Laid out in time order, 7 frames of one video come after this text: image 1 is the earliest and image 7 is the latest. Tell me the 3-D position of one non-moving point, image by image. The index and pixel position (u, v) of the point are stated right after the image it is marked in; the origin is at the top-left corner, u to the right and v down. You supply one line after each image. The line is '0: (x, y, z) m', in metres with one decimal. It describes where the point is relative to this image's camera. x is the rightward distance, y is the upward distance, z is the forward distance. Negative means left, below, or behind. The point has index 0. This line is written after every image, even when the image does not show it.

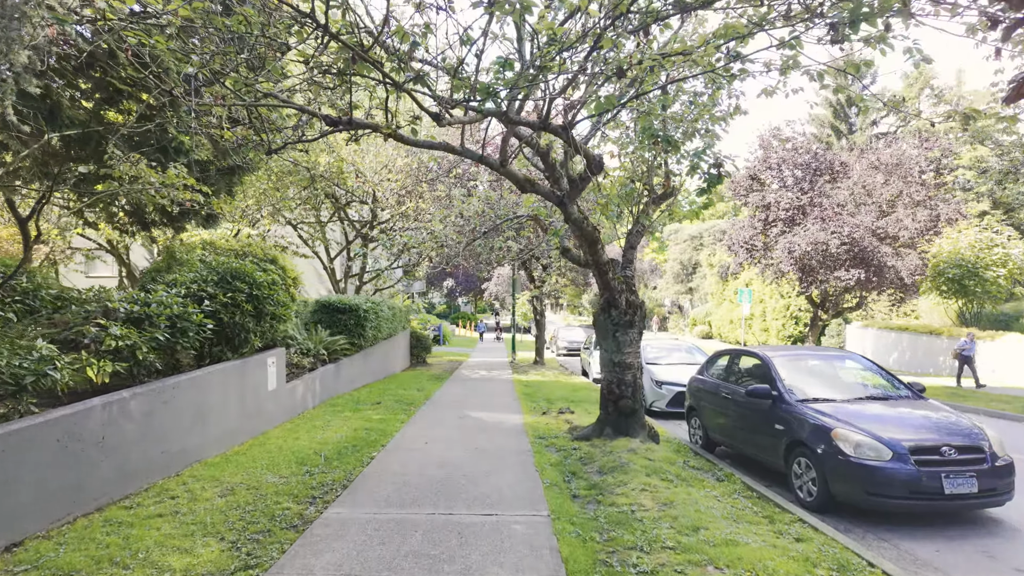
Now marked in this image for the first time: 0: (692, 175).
0: (+2.5, +1.5, +8.0) m
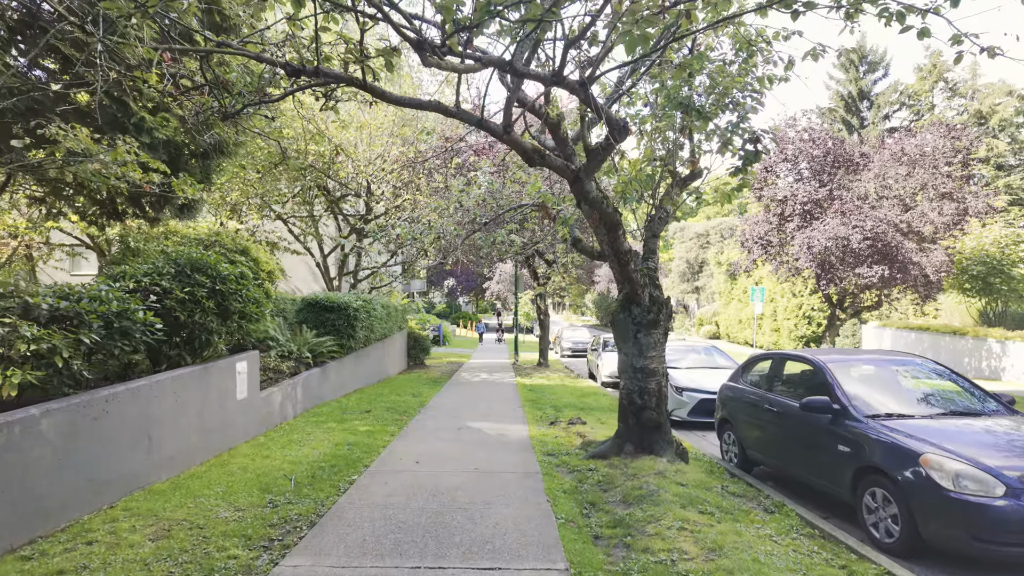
0: (+2.5, +1.6, +7.0) m
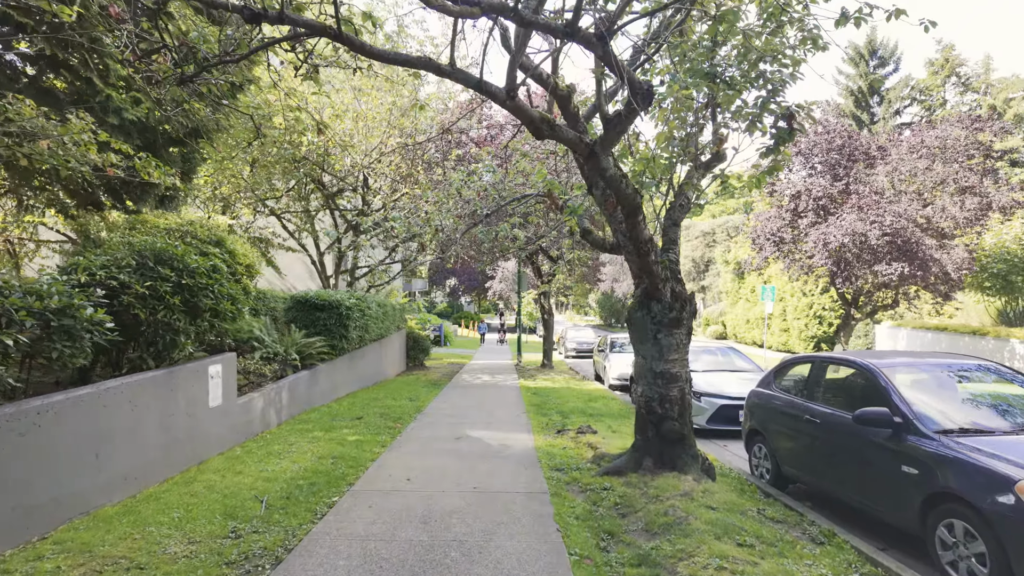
0: (+2.6, +1.7, +6.3) m
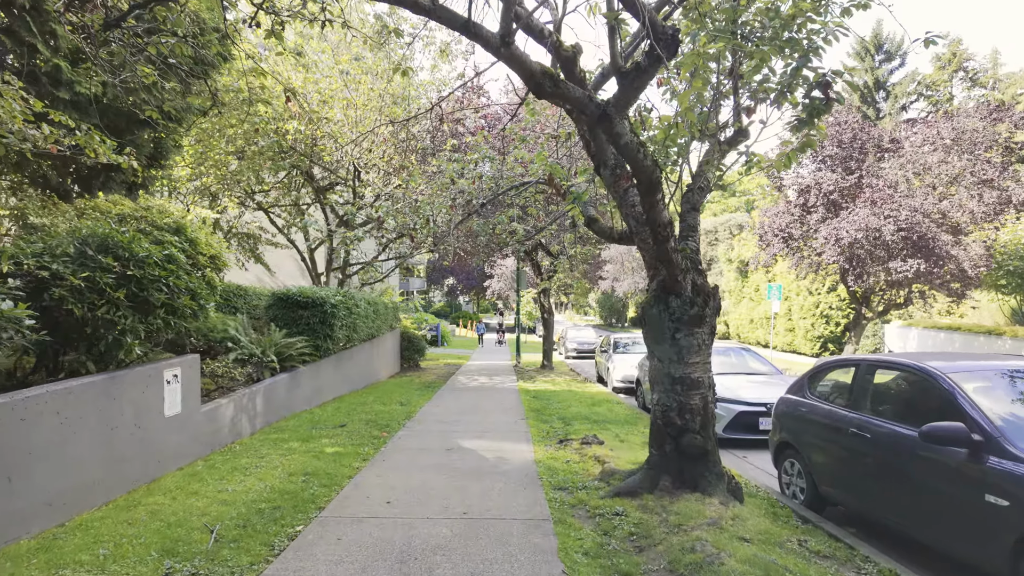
0: (+2.5, +1.7, +5.5) m
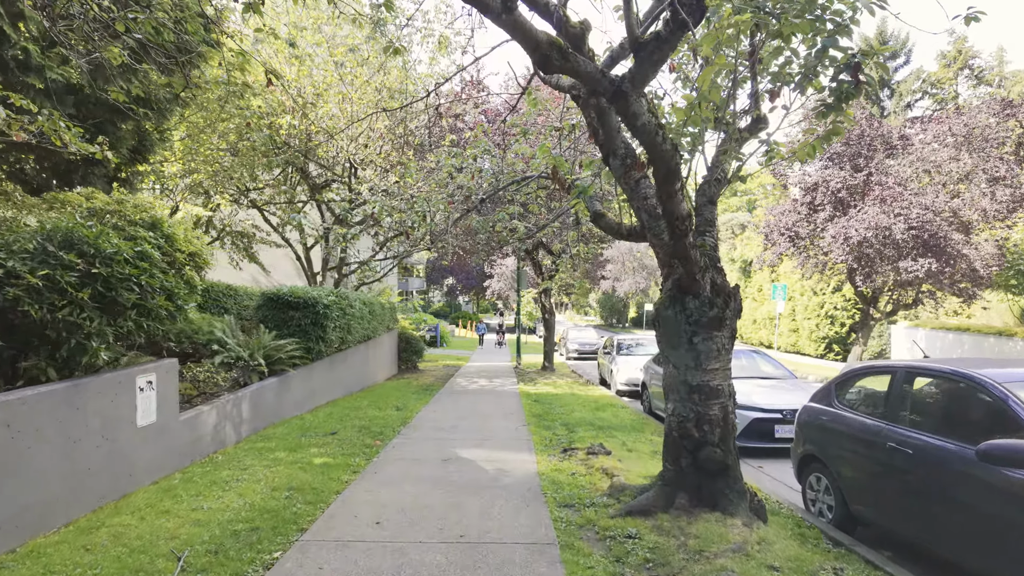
0: (+2.5, +1.7, +5.1) m
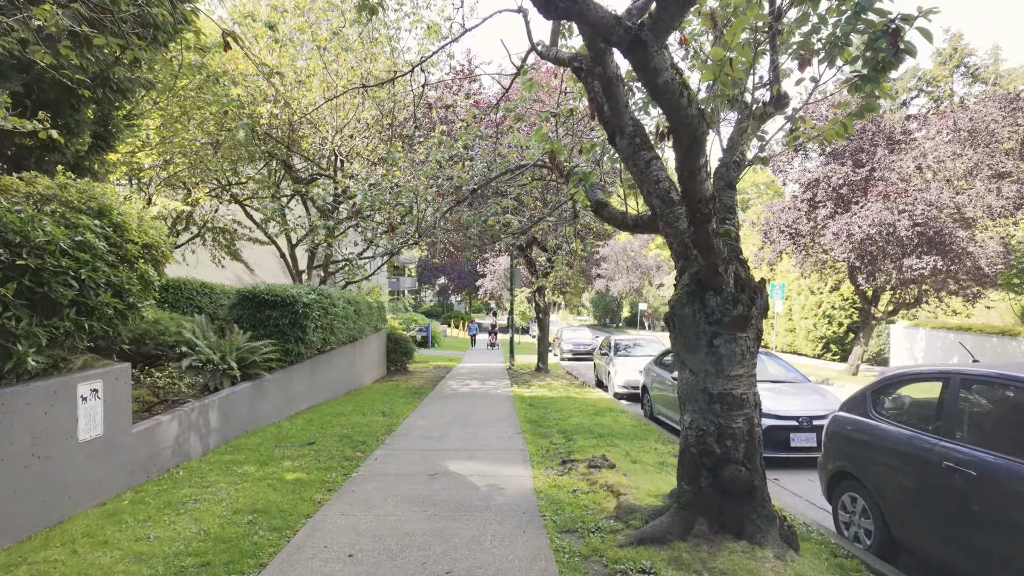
0: (+2.5, +1.8, +4.5) m
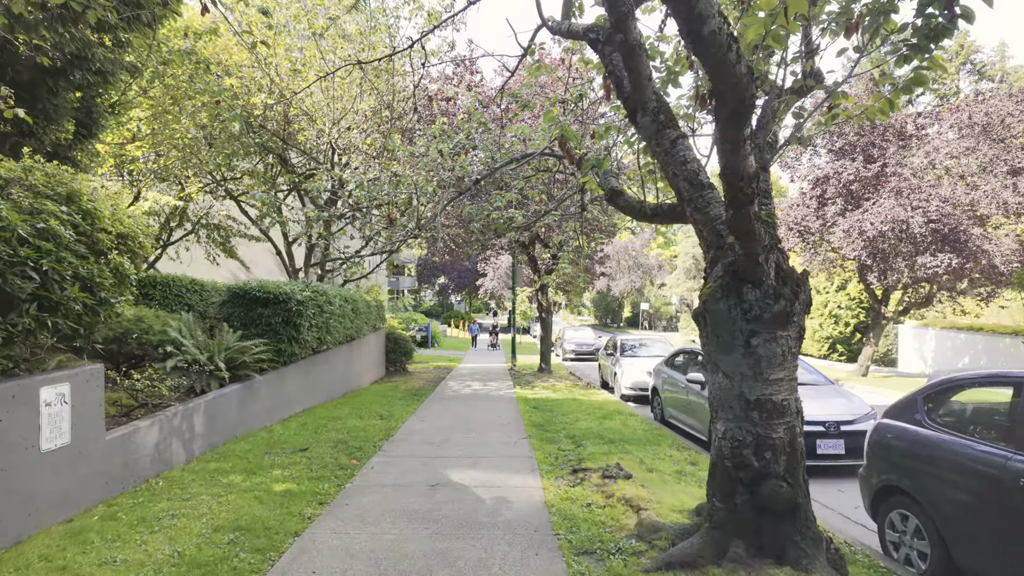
0: (+2.6, +1.8, +4.1) m
